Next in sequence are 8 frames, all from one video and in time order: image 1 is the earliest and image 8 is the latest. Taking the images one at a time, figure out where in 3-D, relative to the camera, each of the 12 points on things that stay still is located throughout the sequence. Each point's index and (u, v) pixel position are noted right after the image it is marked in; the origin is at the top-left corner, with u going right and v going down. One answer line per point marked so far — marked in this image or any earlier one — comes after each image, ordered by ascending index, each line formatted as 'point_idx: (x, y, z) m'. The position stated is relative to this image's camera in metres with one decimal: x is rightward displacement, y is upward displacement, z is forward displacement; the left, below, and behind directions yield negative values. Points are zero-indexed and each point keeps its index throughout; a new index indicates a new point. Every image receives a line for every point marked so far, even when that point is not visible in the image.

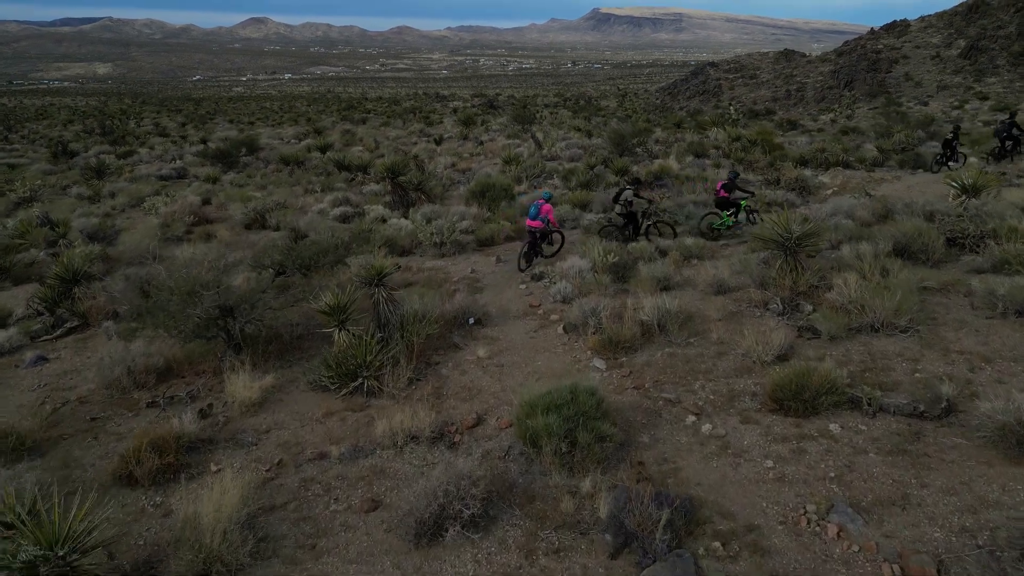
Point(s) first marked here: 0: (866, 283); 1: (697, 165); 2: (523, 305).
0: (+3.5, +0.1, +7.2) m
1: (+4.4, +2.9, +17.3) m
2: (+0.1, -0.2, +8.5) m
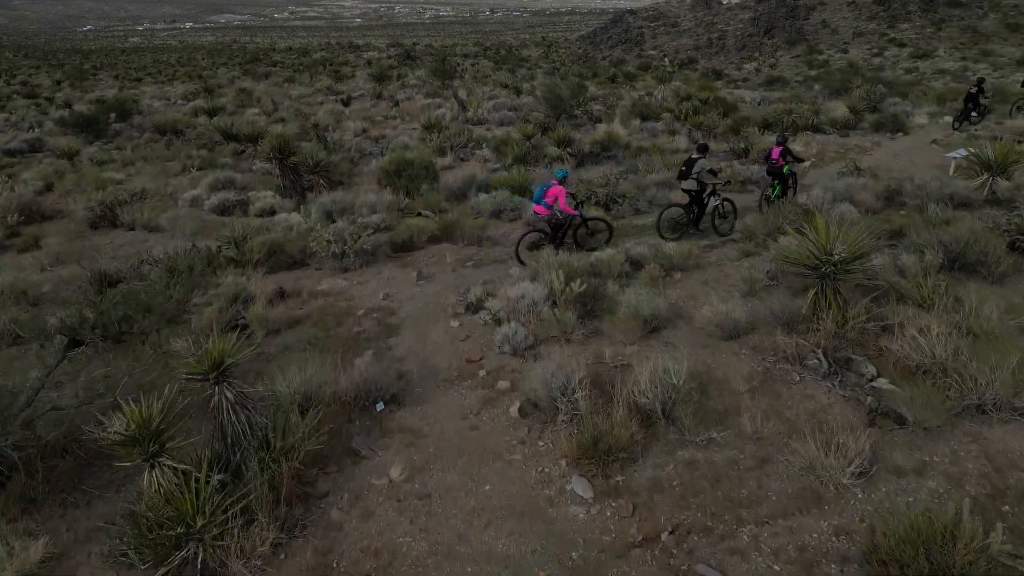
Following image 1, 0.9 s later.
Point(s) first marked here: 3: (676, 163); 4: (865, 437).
0: (+3.0, -0.3, +5.0) m
1: (+2.8, +3.2, +15.0) m
2: (-0.5, -0.6, +6.0) m
3: (+2.8, +2.1, +12.2) m
4: (+2.1, -0.9, +4.3) m
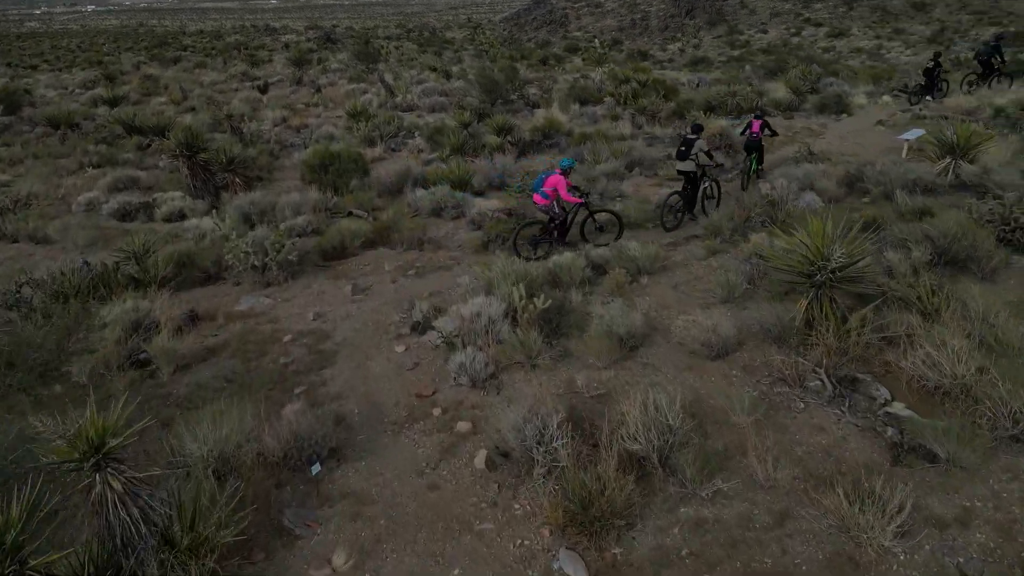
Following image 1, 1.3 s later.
0: (+2.8, -0.3, +4.5) m
1: (+1.5, +3.3, +14.3) m
2: (-0.8, -0.8, +5.1) m
3: (+1.8, +2.2, +11.6) m
4: (+2.0, -1.0, +3.7) m
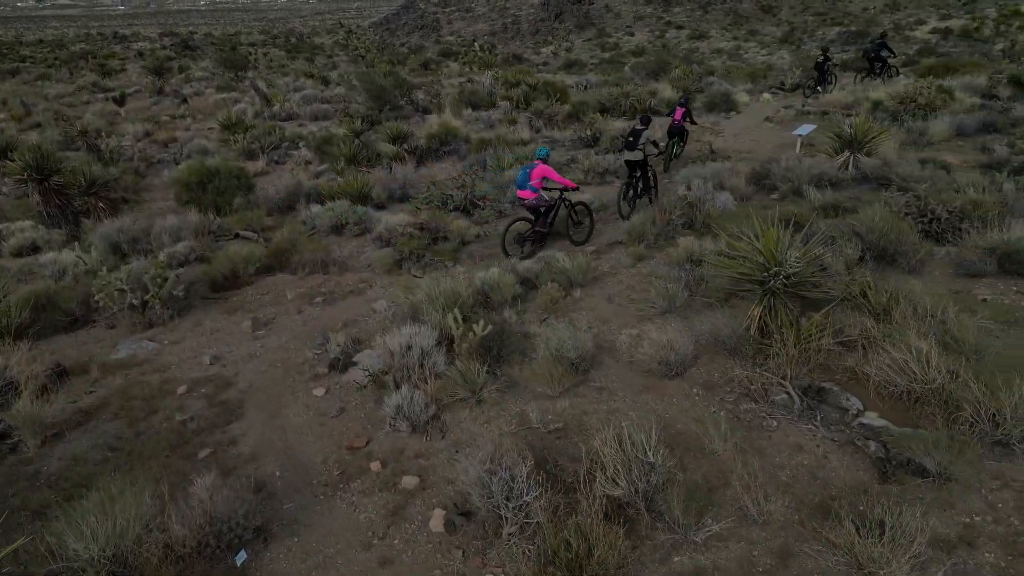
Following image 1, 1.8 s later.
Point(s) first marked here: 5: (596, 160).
0: (+2.5, -0.3, +4.4) m
1: (-0.6, +3.1, +13.8) m
2: (-1.1, -1.0, +4.4) m
3: (+0.2, +2.1, +11.2) m
4: (+1.8, -1.0, +3.5) m
5: (+1.2, +1.9, +10.7) m
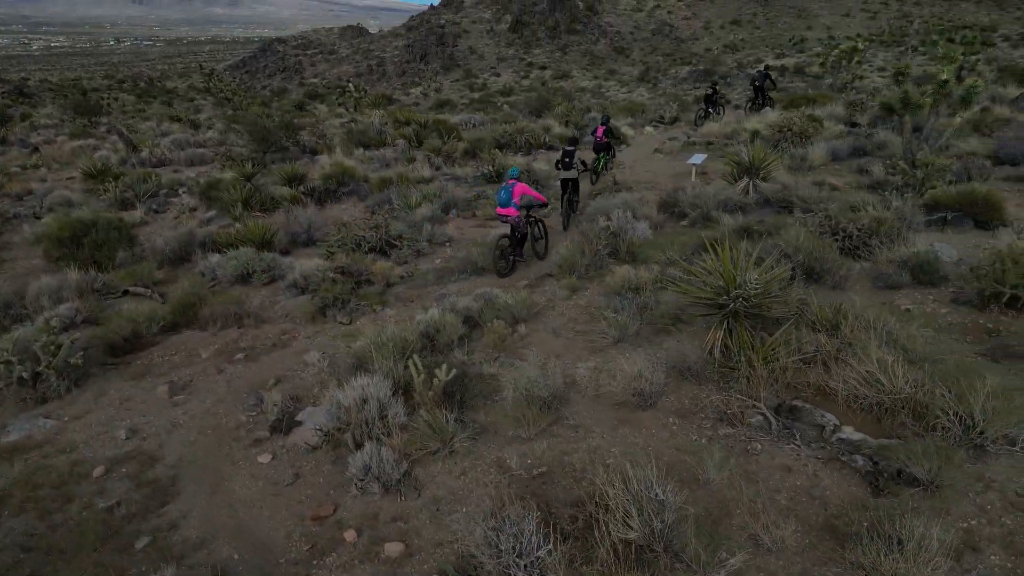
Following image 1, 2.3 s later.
0: (+2.3, -0.4, +4.5) m
1: (-2.5, +2.3, +13.5) m
2: (-1.2, -1.3, +4.0) m
3: (-1.2, +1.4, +11.0) m
4: (+1.8, -1.1, +3.5) m
5: (-0.1, +1.3, +10.6) m
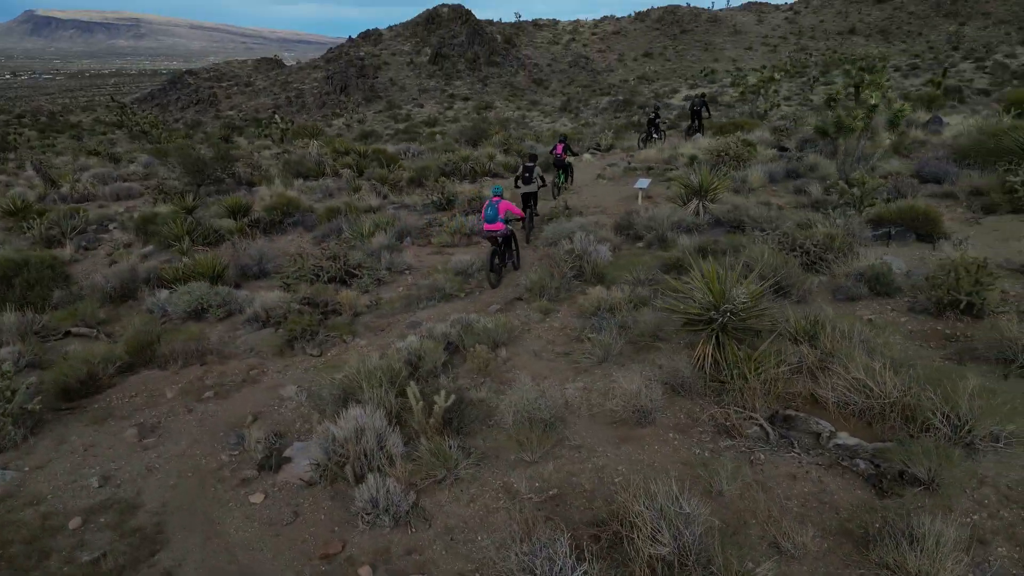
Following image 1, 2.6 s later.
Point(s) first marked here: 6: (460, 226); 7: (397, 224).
0: (+2.3, -0.5, +4.7) m
1: (-3.5, +1.7, +13.3) m
2: (-1.1, -1.4, +3.8) m
3: (-1.9, +1.0, +10.9) m
4: (+2.0, -1.1, +3.6) m
5: (-0.8, +0.9, +10.6) m
6: (-0.7, +0.9, +10.5) m
7: (-1.7, +0.9, +10.7) m
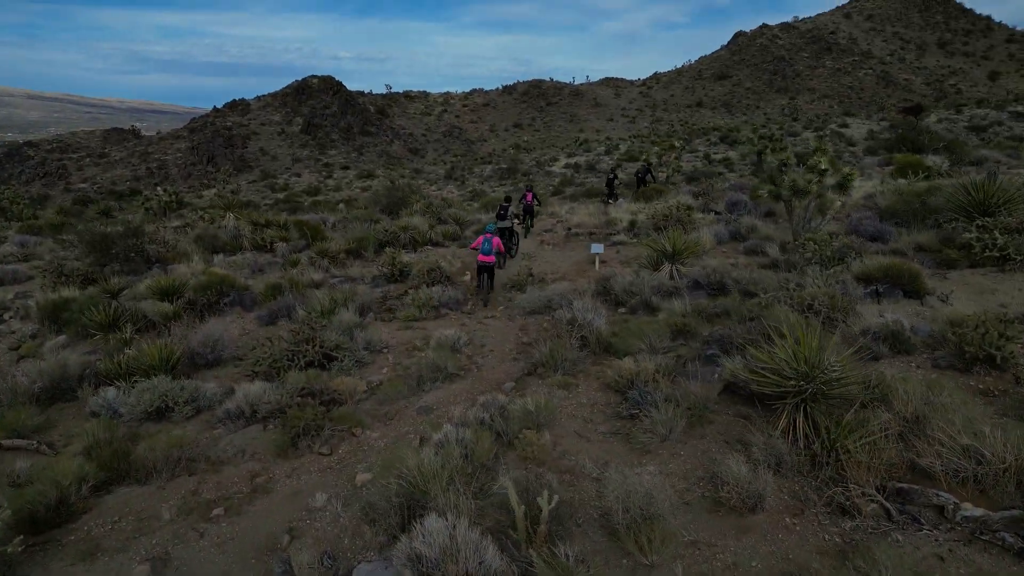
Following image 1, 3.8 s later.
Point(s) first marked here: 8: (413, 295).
0: (+2.8, -0.9, +4.7) m
1: (-4.4, +0.3, +12.3) m
2: (-0.3, -1.8, +3.1) m
3: (-2.4, -0.1, +10.1) m
4: (+2.7, -1.4, +3.5) m
5: (-1.3, -0.1, +10.0) m
6: (-1.2, -0.2, +9.9) m
7: (-2.2, -0.2, +10.0) m
8: (-1.4, -0.1, +10.1) m
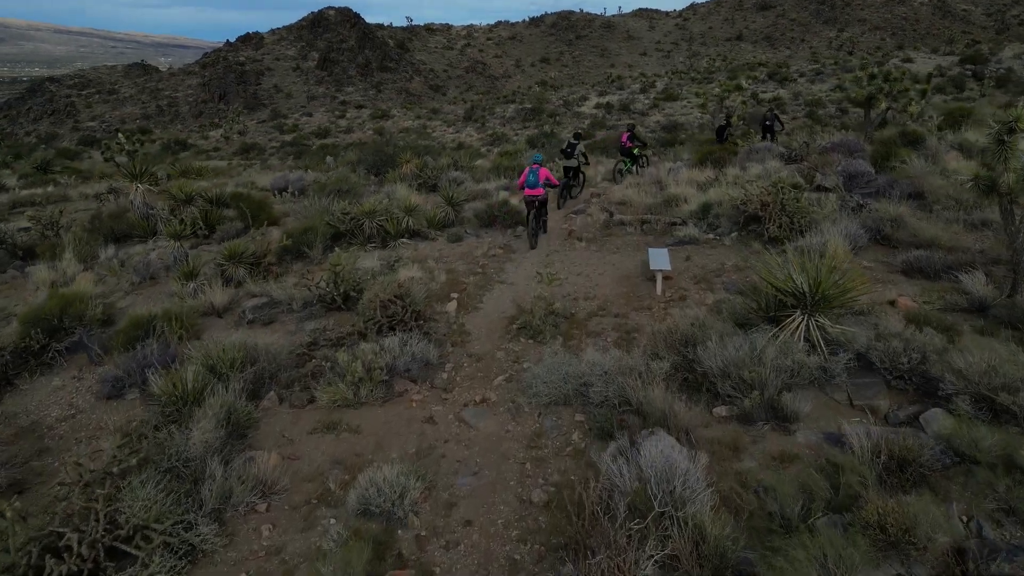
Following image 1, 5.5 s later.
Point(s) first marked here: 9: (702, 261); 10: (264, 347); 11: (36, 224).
0: (+2.7, -1.8, +0.5) m
1: (-4.2, +0.1, +8.2) m
2: (-0.5, -2.9, -0.9) m
3: (-2.4, -0.5, +6.0) m
4: (+2.5, -2.4, -0.7) m
5: (-1.2, -0.5, +5.9) m
6: (-1.1, -0.6, +5.8) m
7: (-2.1, -0.6, +5.9) m
8: (-1.3, -0.5, +6.0) m
9: (+2.0, +0.3, +7.7) m
10: (-2.1, -0.5, +6.1) m
11: (-6.9, +0.9, +10.6) m
